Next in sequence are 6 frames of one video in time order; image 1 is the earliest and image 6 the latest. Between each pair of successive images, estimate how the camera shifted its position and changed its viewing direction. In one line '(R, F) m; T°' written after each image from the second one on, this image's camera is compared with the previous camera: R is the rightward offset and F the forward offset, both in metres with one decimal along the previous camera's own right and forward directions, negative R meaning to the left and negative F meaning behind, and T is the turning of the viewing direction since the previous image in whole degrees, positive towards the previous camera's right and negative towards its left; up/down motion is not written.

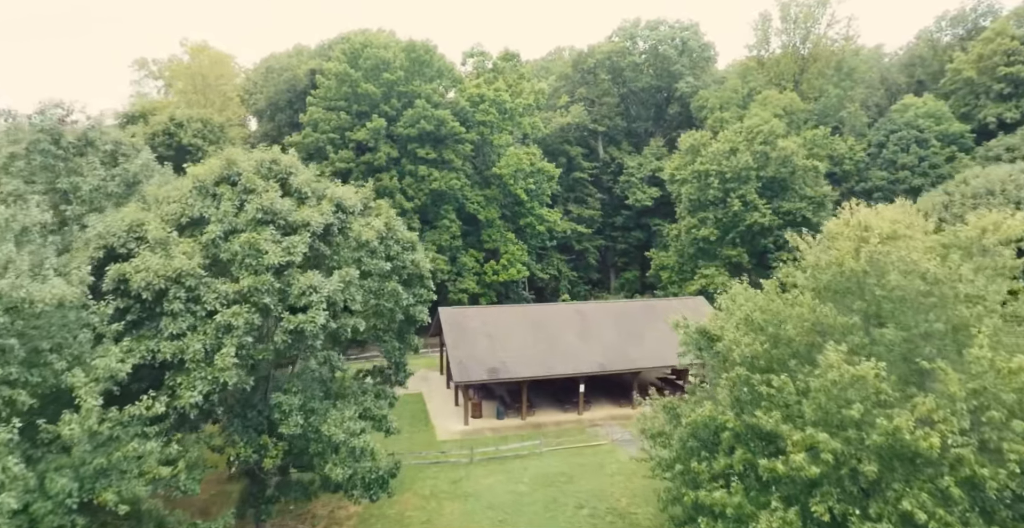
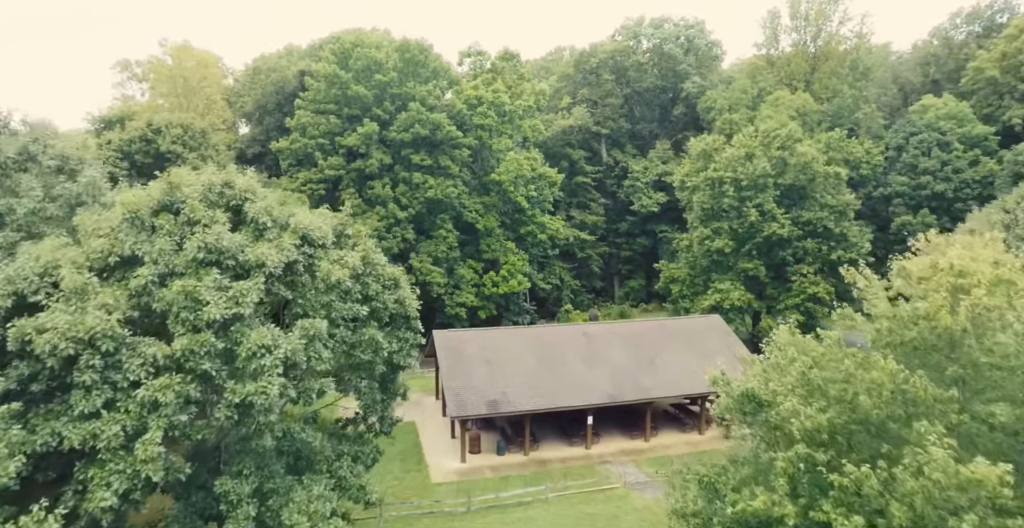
(0.0, +1.9) m; 0°
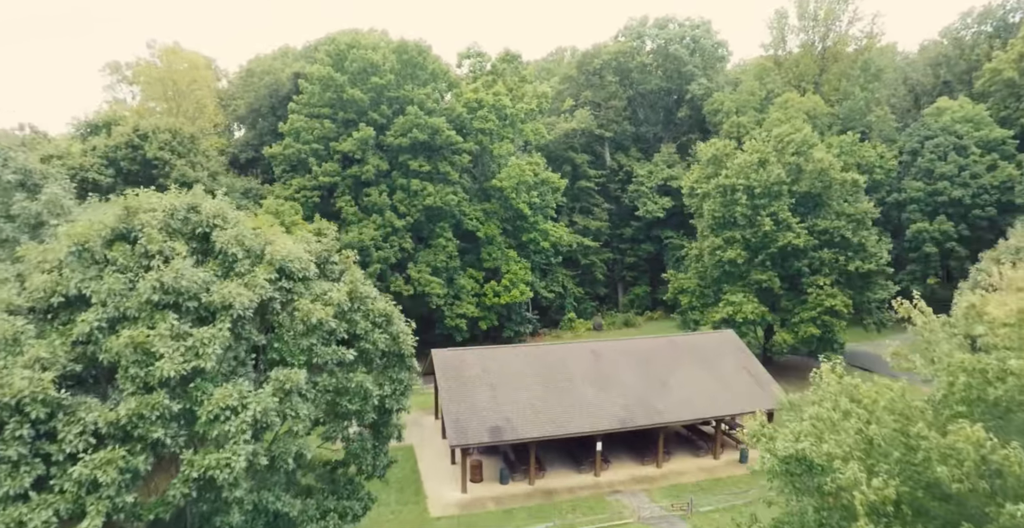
(-0.1, +1.2) m; 0°
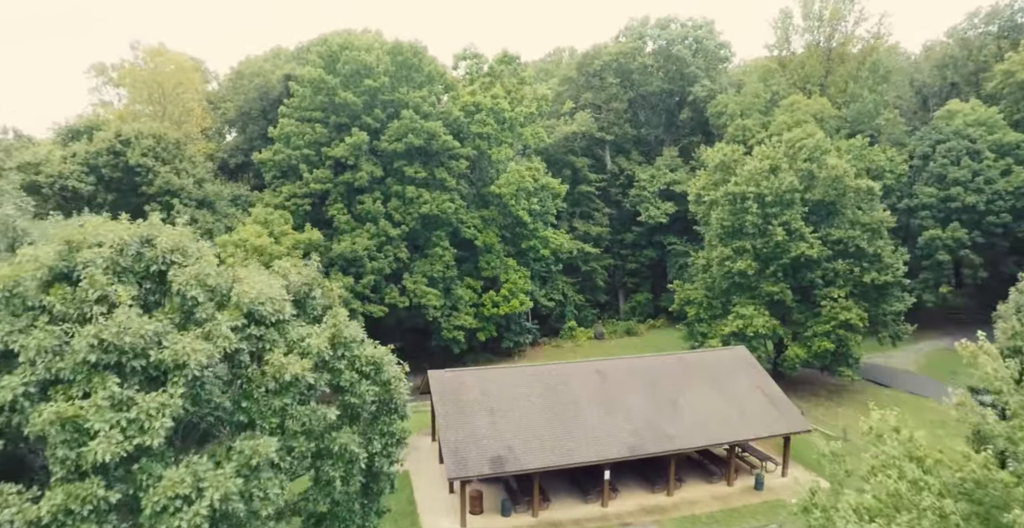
(-0.1, +1.1) m; 0°
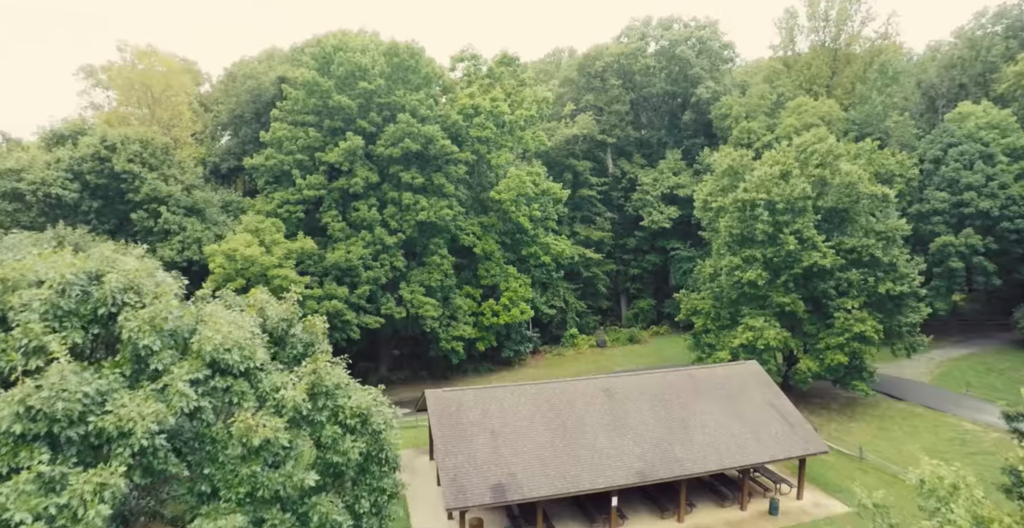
(-0.1, +0.9) m; 0°
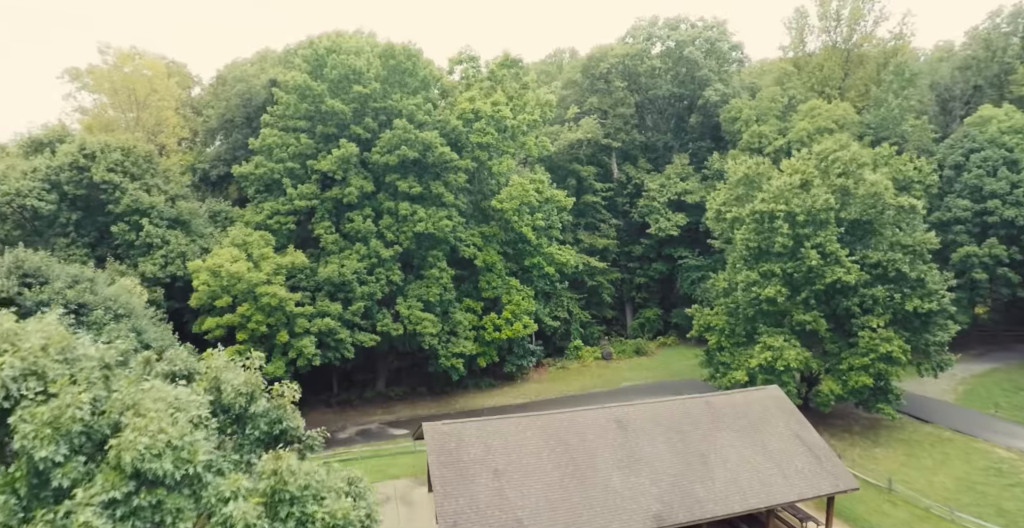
(-0.1, +1.4) m; 0°
